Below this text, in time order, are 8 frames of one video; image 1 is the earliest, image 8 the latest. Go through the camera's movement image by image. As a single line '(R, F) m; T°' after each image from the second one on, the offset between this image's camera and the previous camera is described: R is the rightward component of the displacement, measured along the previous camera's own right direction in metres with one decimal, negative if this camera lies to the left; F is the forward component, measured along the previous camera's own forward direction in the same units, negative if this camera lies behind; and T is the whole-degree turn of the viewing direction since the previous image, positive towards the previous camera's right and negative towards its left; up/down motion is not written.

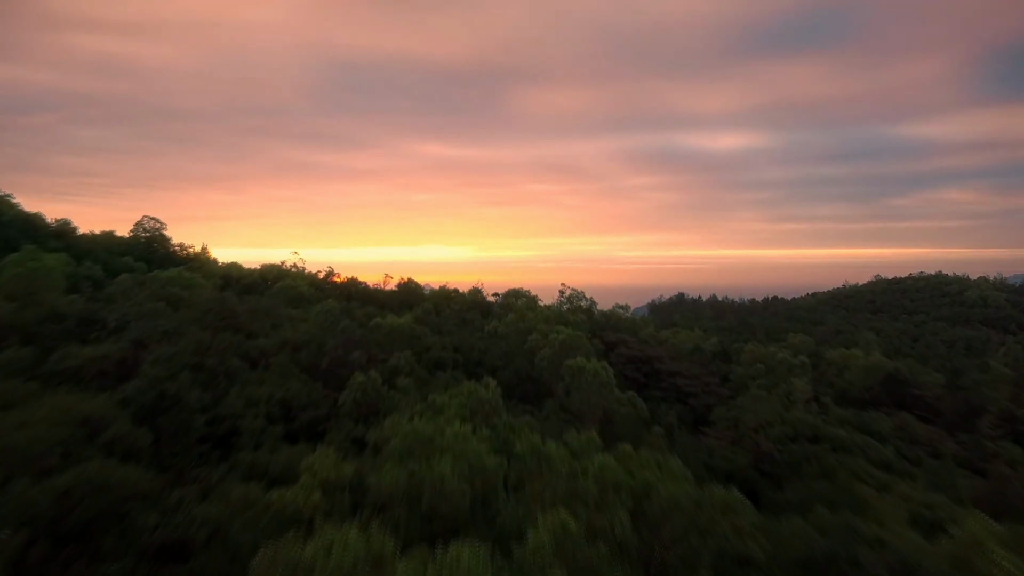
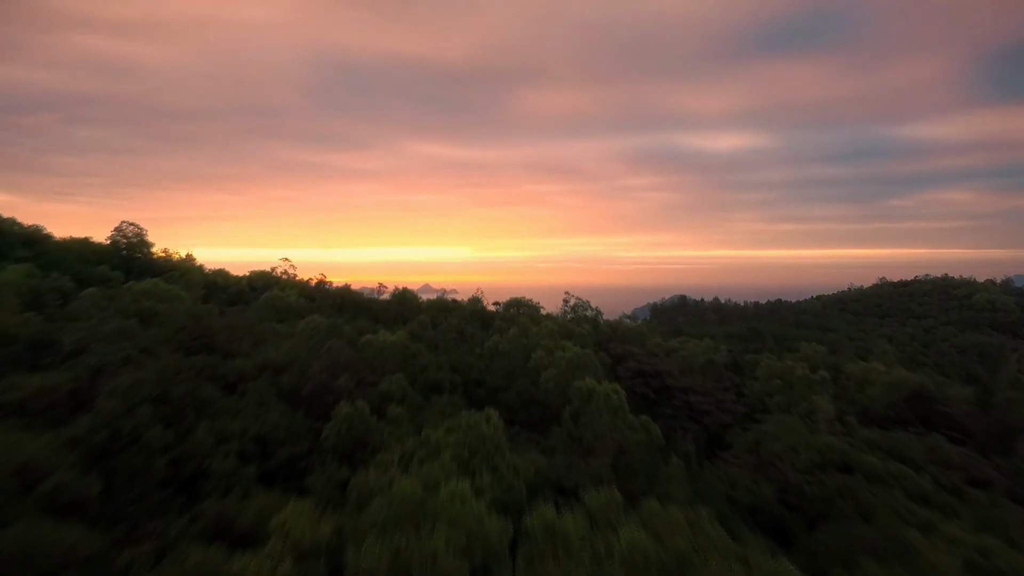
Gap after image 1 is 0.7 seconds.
(-0.1, +0.7) m; 0°
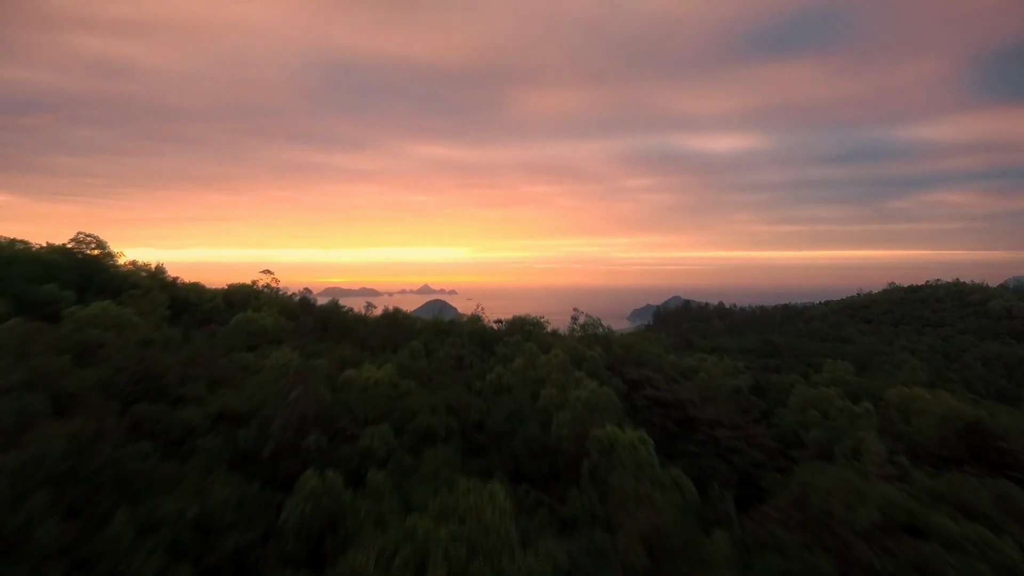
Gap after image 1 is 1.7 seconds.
(-0.1, +1.2) m; 0°
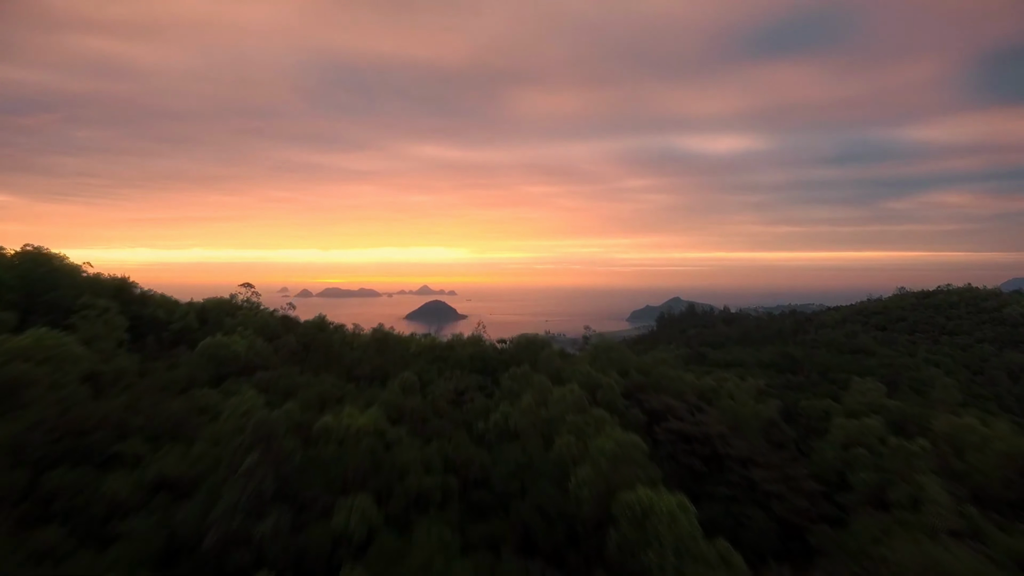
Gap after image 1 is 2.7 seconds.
(-0.1, +1.2) m; 0°
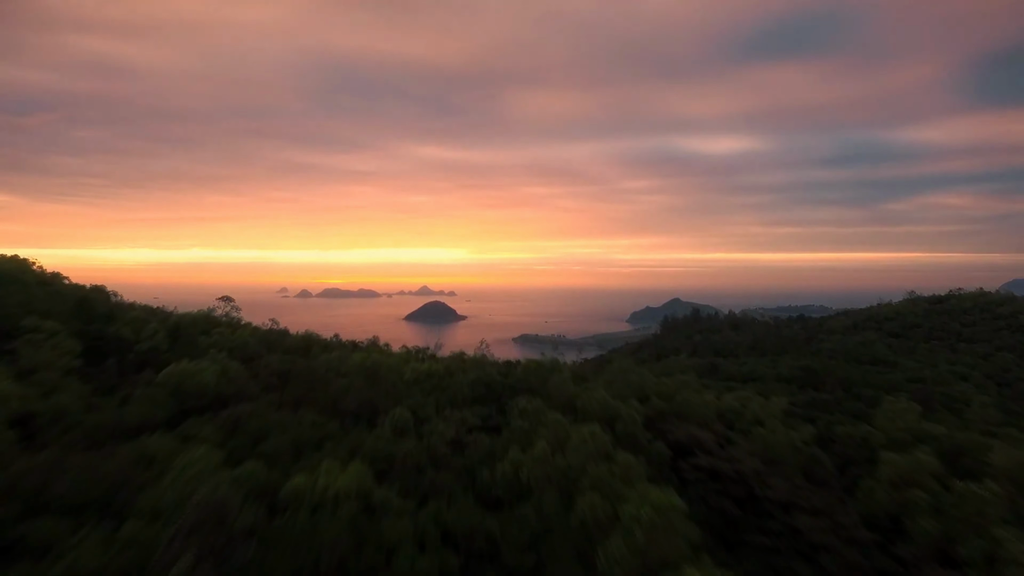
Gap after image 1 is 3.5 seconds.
(-0.1, +1.1) m; 0°
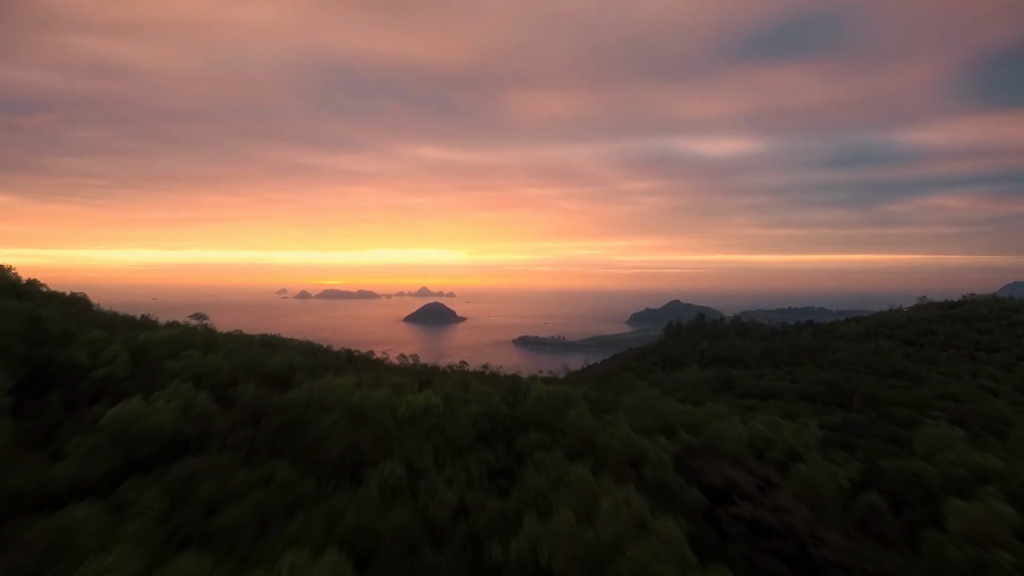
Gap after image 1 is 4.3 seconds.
(-0.2, +1.2) m; 0°
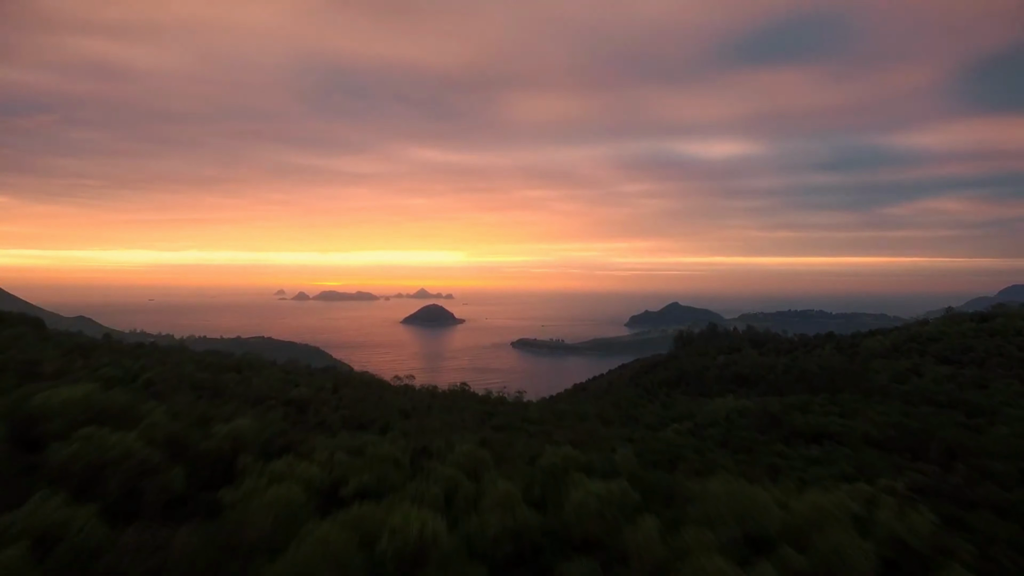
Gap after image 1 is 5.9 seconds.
(-0.4, +2.5) m; 0°
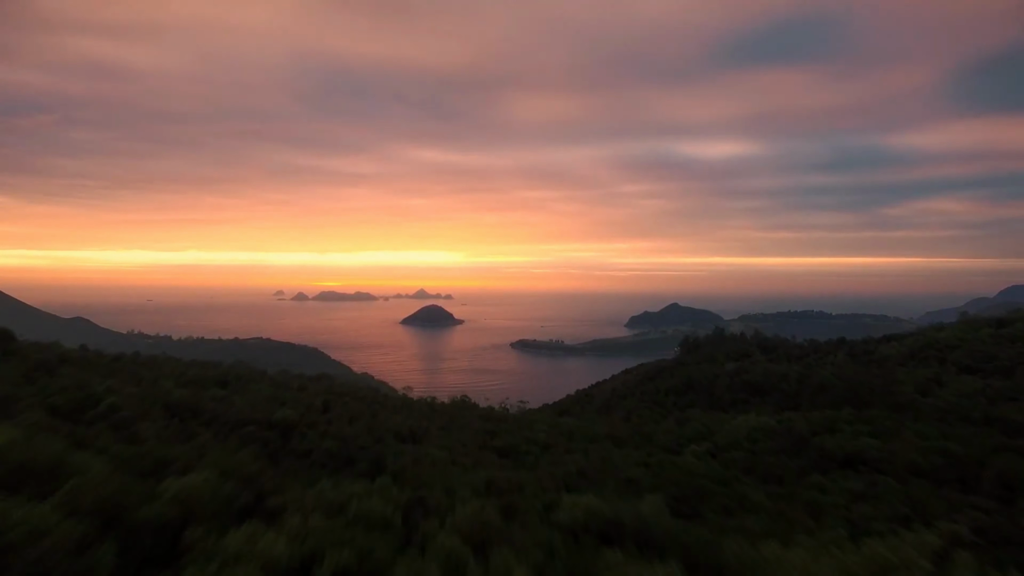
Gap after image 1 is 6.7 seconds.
(-0.2, +1.3) m; 0°
